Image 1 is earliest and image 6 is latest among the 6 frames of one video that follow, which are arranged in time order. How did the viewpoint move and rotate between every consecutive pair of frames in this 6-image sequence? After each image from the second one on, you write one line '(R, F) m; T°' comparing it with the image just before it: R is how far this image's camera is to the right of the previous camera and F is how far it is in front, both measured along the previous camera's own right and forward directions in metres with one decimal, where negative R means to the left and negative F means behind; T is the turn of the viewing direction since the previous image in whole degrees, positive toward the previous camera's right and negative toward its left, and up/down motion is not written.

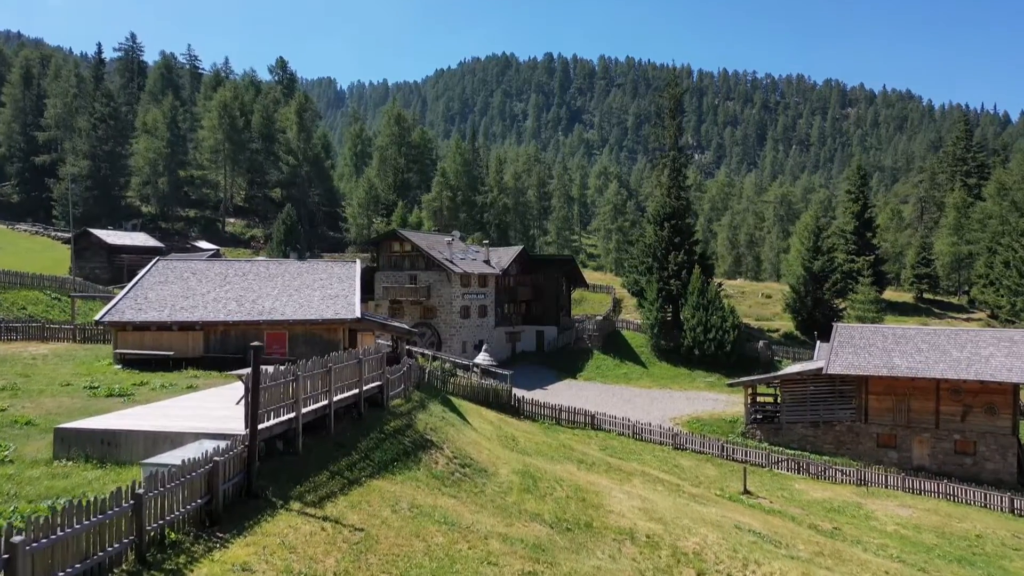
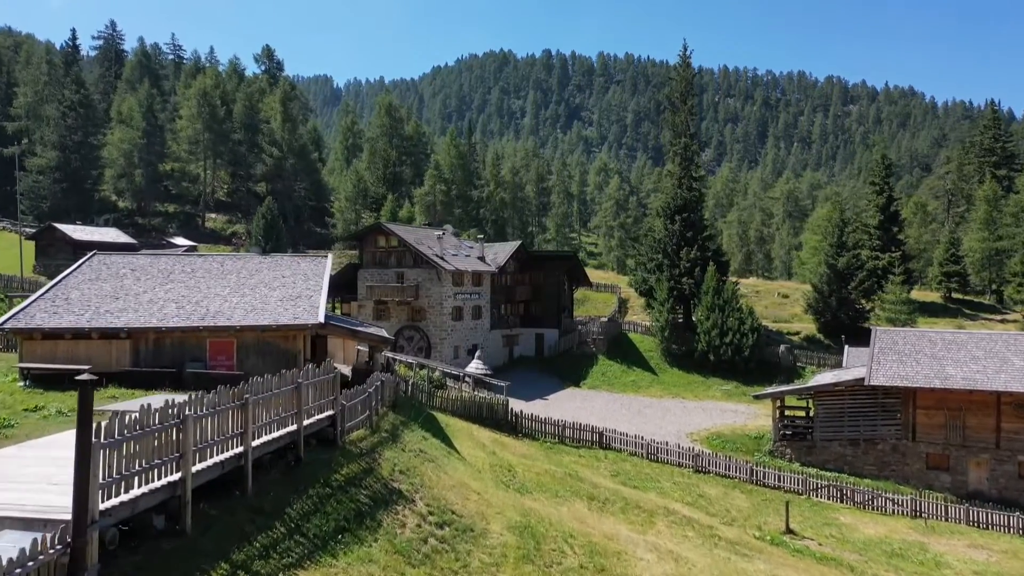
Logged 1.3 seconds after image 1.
(0.0, +4.7) m; 0°
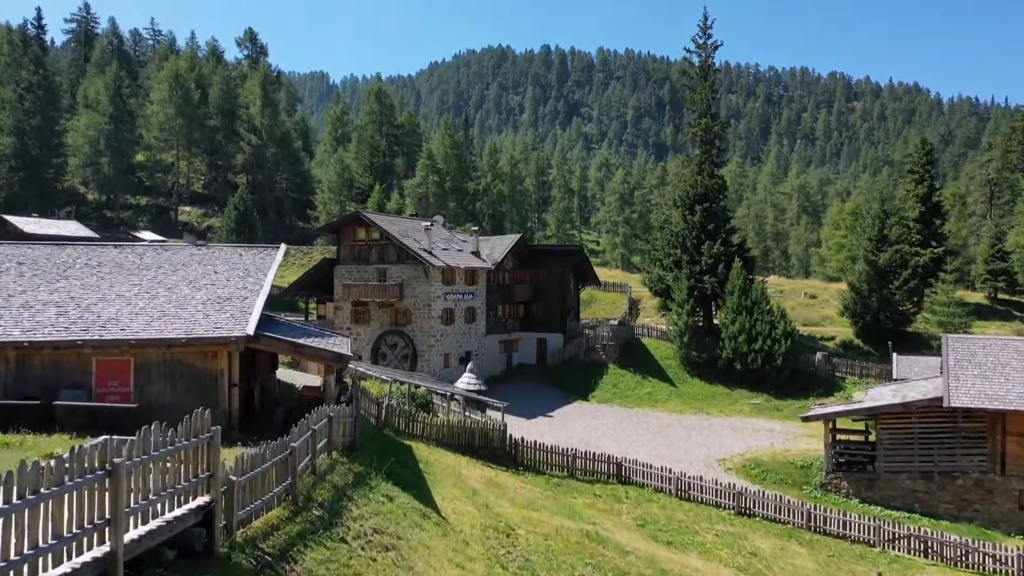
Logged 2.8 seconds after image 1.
(0.0, +6.0) m; 0°
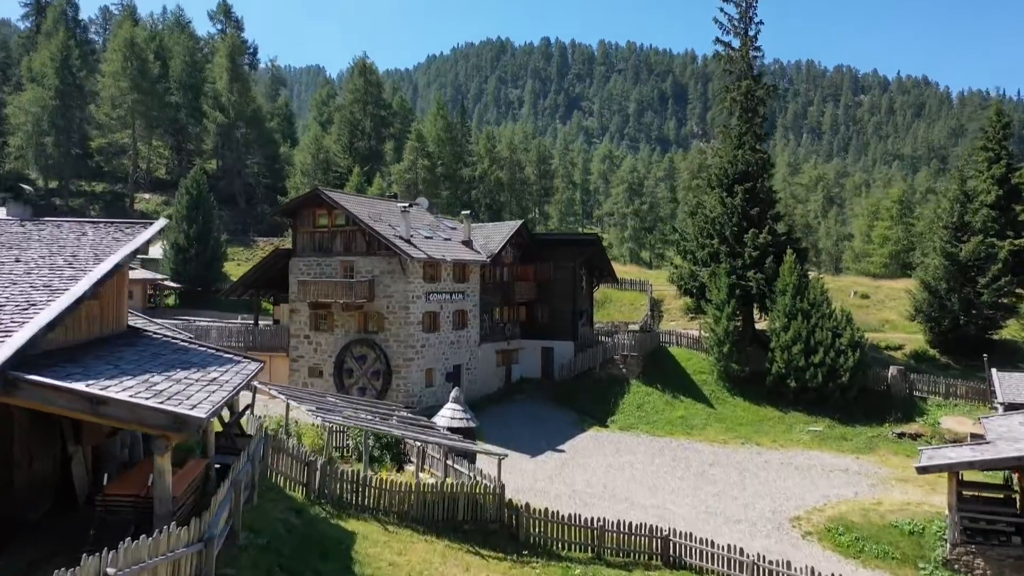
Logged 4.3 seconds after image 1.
(0.0, +8.3) m; 0°
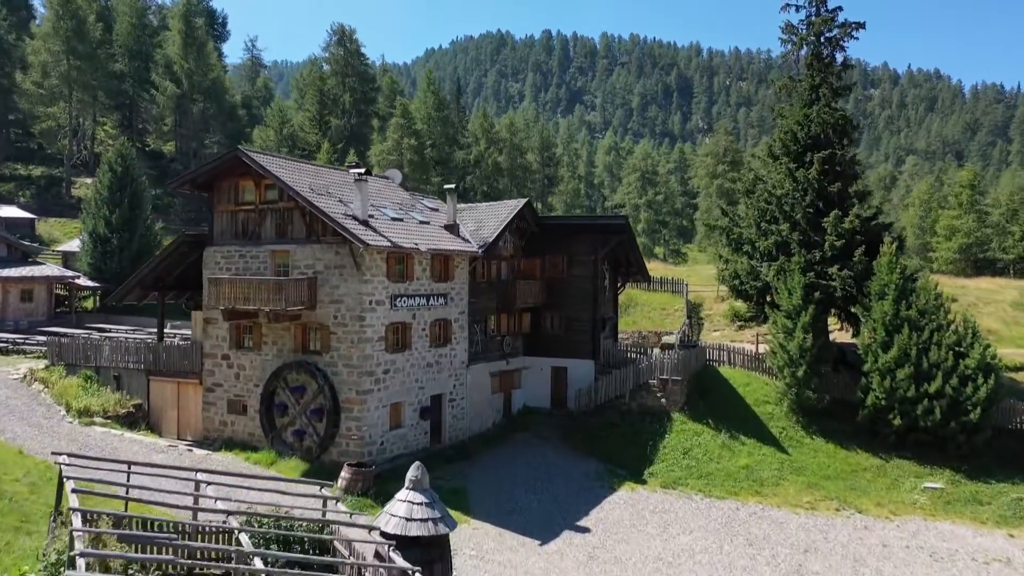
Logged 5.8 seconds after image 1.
(0.0, +9.3) m; 0°
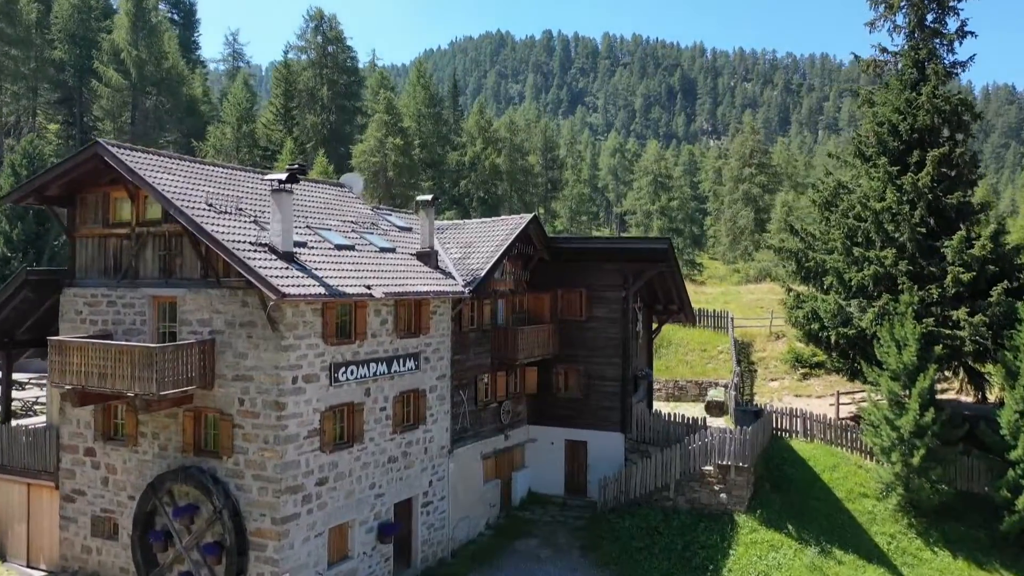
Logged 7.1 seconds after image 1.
(0.0, +7.6) m; 0°
